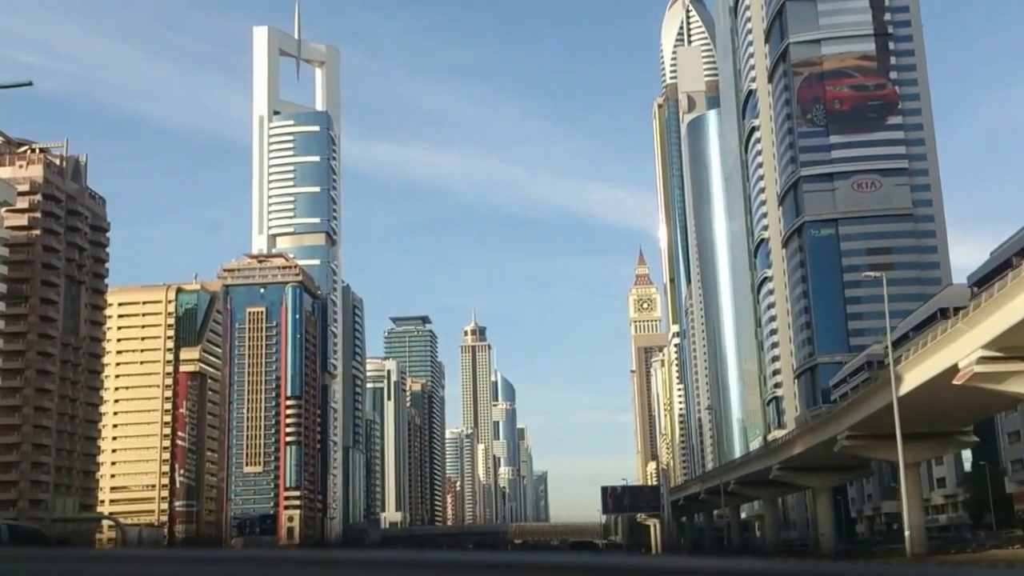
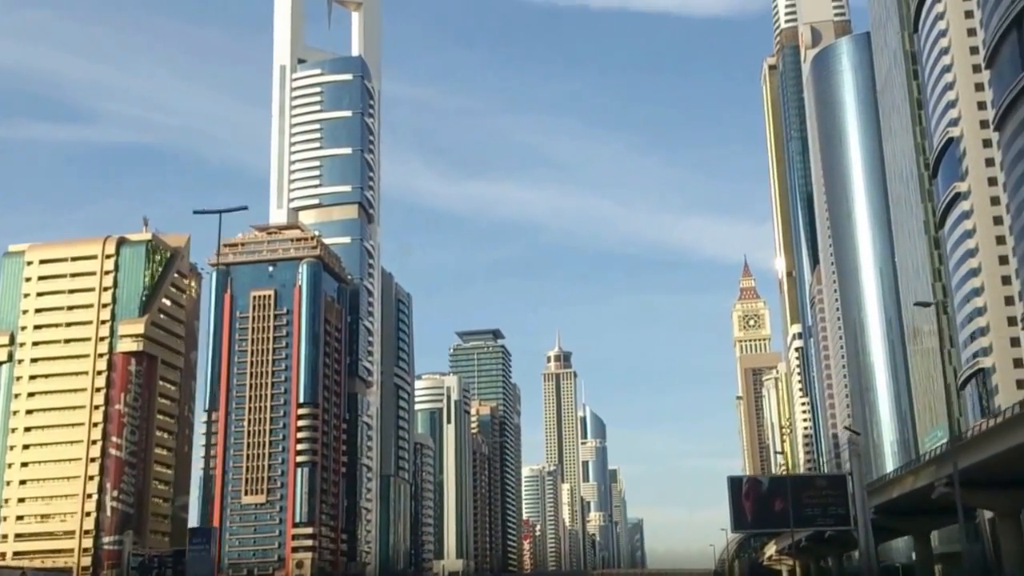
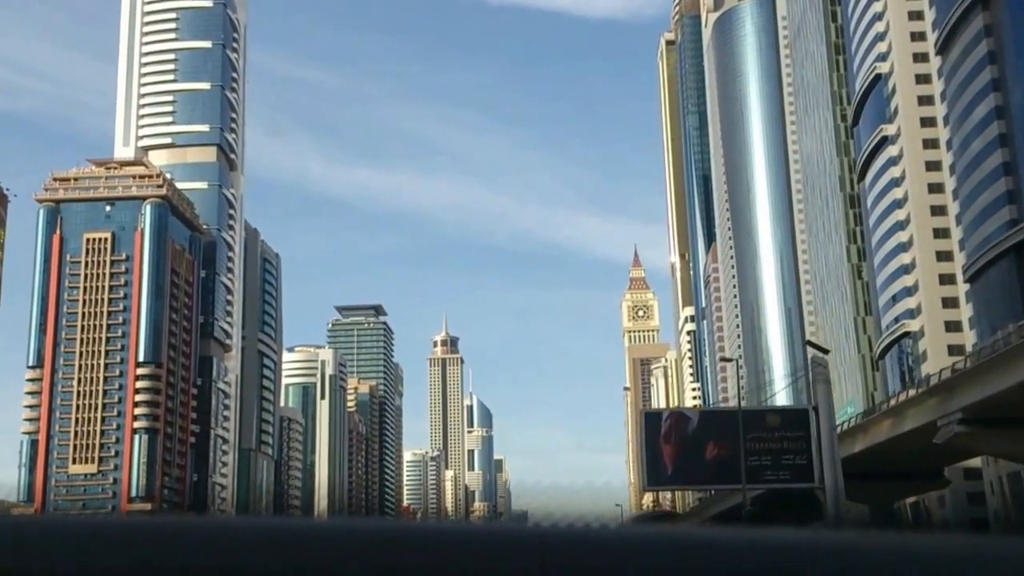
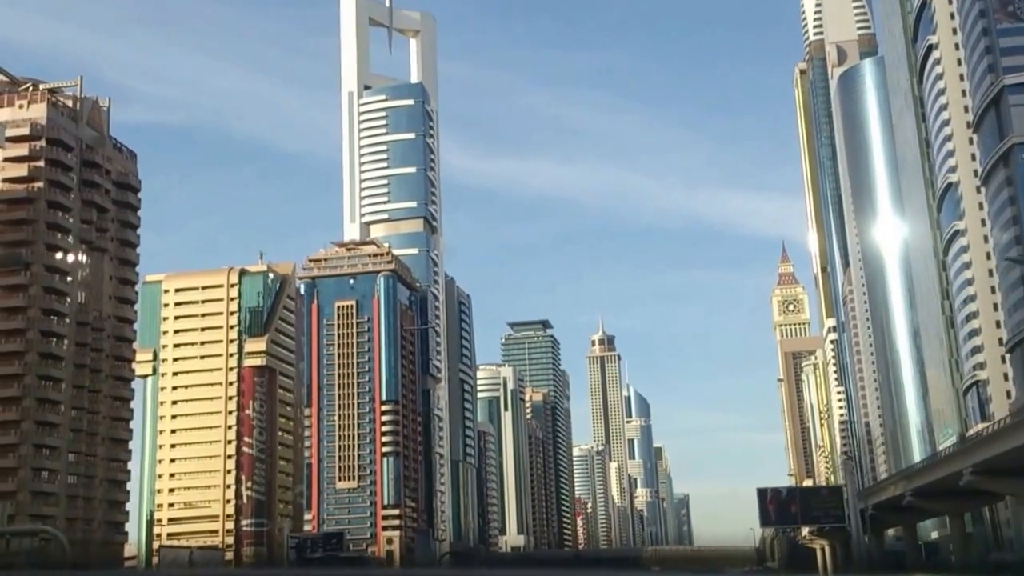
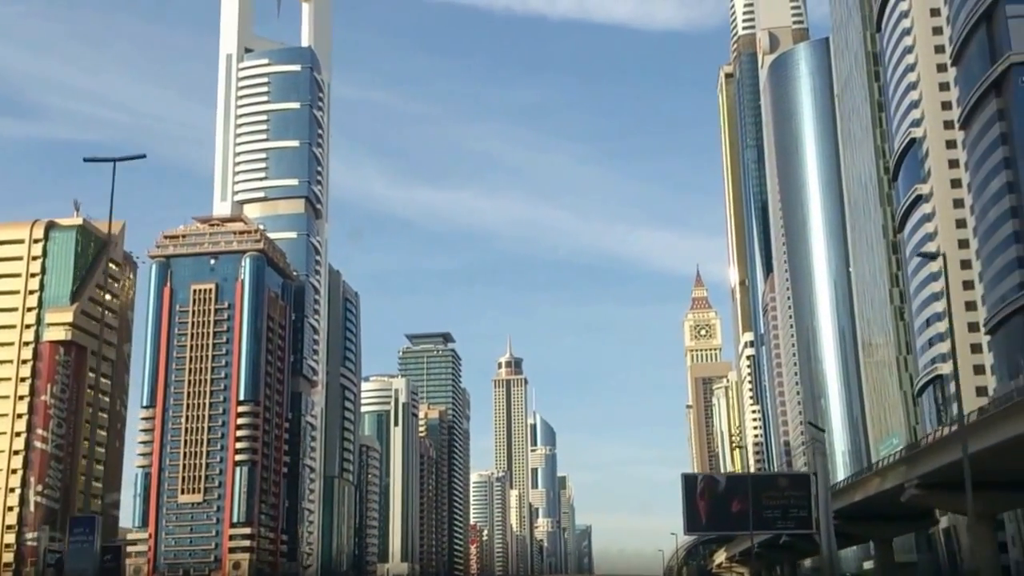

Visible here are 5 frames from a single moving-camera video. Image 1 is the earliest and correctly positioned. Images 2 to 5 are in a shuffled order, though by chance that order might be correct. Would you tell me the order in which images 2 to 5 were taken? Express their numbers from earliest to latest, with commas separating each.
4, 2, 5, 3
